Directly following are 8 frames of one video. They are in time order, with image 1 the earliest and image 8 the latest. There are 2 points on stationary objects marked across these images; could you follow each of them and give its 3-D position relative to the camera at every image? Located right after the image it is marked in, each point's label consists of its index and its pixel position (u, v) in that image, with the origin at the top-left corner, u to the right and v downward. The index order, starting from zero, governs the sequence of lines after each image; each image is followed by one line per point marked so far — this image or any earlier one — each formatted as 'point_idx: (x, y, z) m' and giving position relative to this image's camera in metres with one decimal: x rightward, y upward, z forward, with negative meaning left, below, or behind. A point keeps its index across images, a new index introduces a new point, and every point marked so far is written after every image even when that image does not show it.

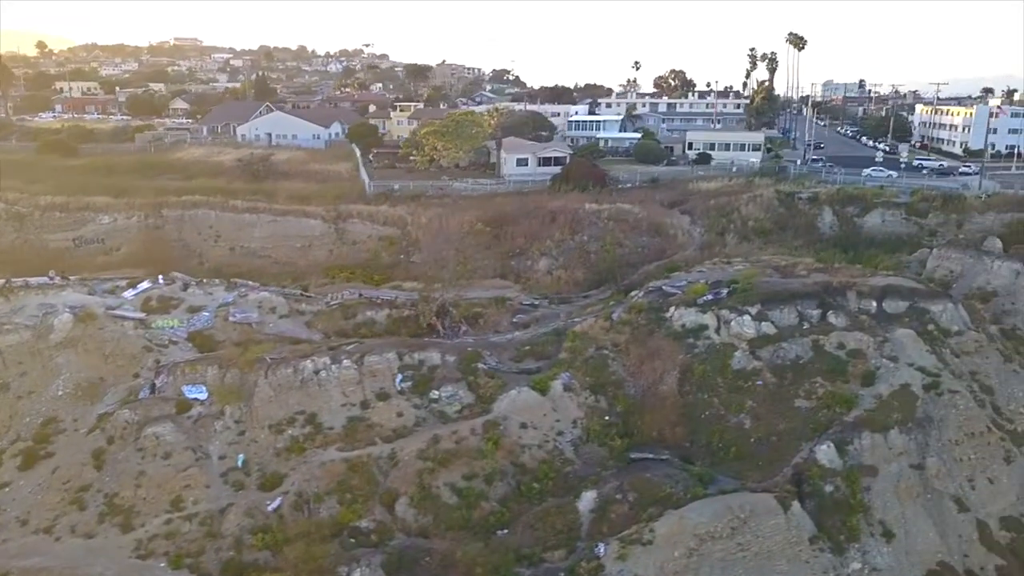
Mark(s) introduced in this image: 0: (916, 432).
0: (+9.4, -3.3, +18.6) m
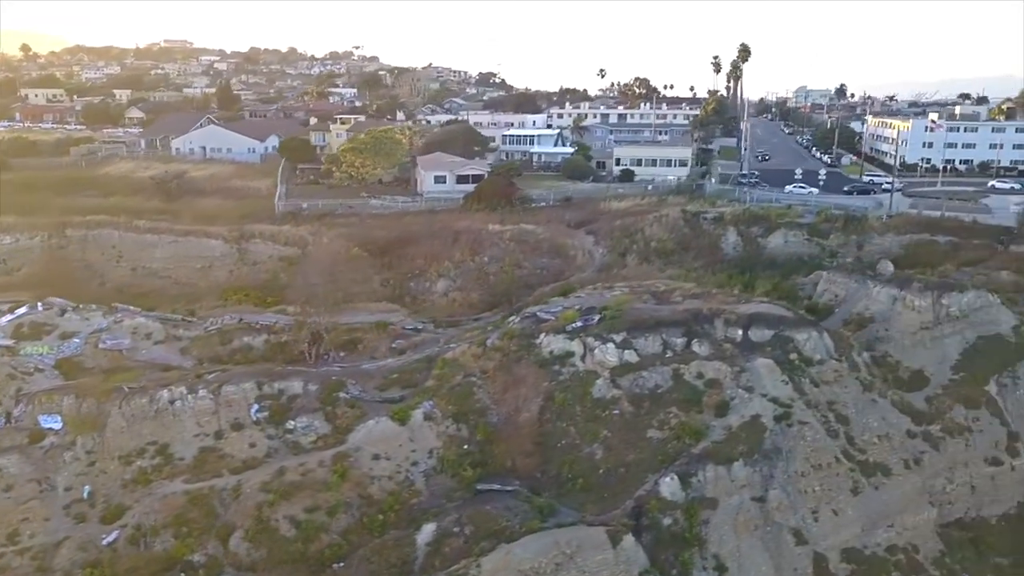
0: (+5.8, -4.1, +18.7) m
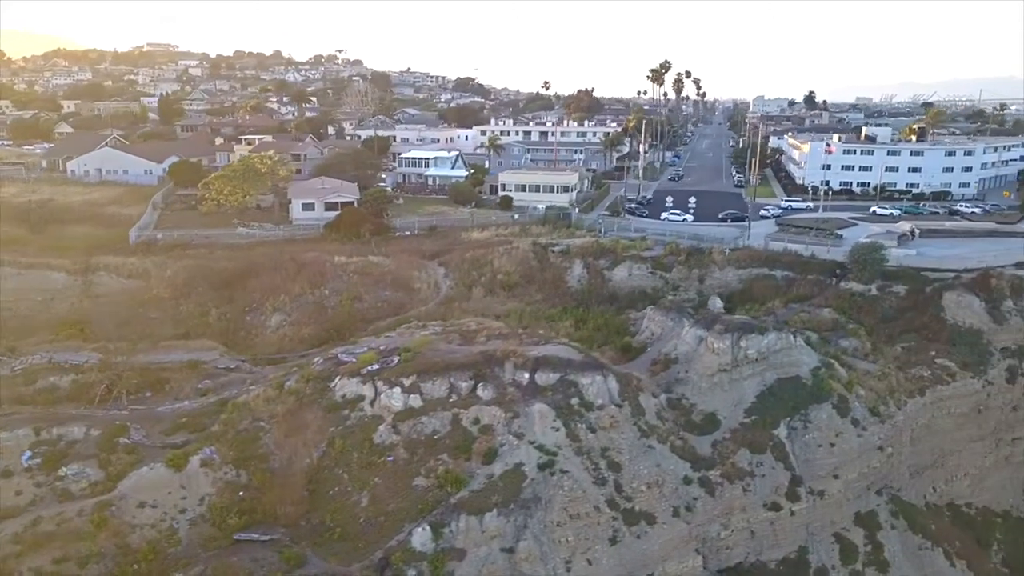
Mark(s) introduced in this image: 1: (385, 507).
0: (+0.1, -5.3, +18.8) m
1: (-3.1, -5.3, +19.4) m
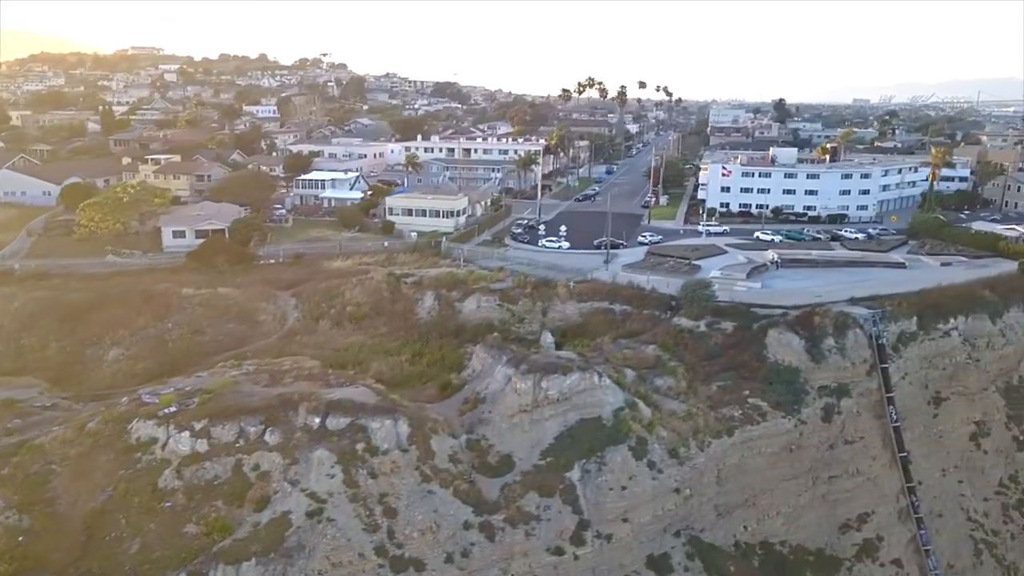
0: (-5.6, -6.5, +19.0) m
1: (-8.8, -6.5, +19.6) m
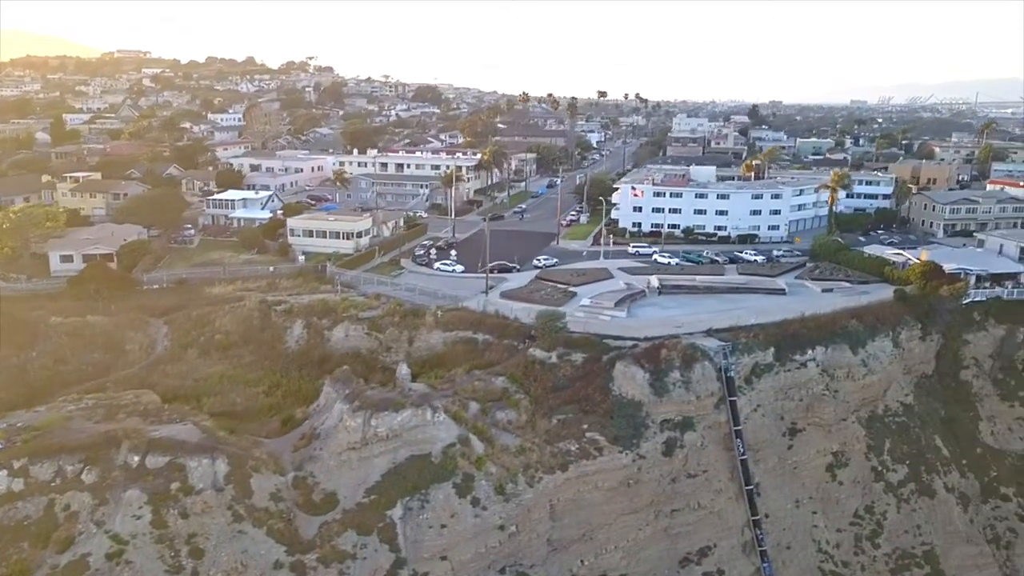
0: (-10.6, -7.6, +19.1) m
1: (-13.8, -7.6, +19.7) m
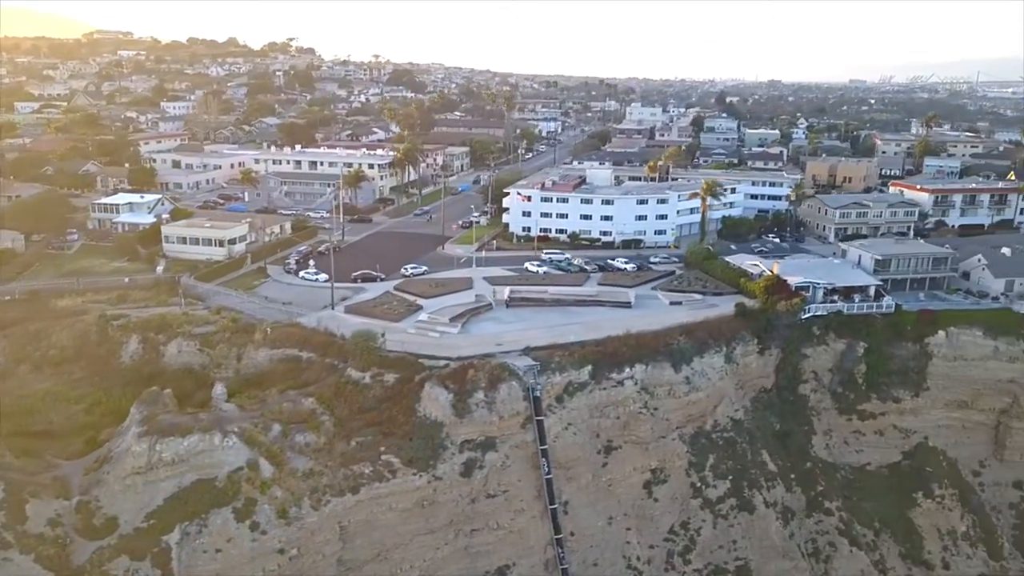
0: (-17.0, -8.5, +19.5) m
1: (-20.2, -8.4, +20.1) m
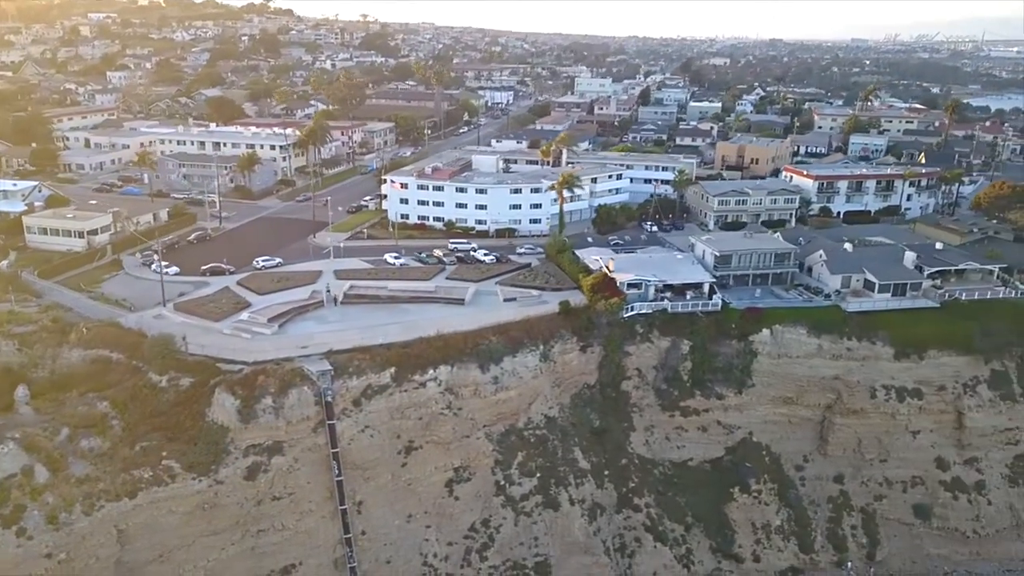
0: (-24.2, -9.0, +20.2) m
1: (-27.3, -8.9, +20.8) m
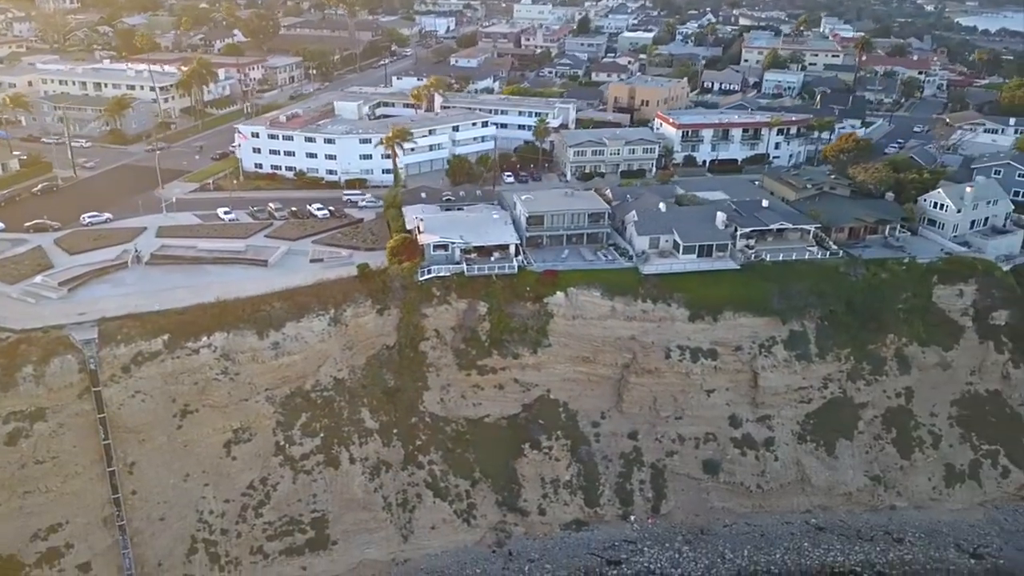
0: (-32.7, -8.6, +21.6) m
1: (-35.9, -8.5, +22.2) m
